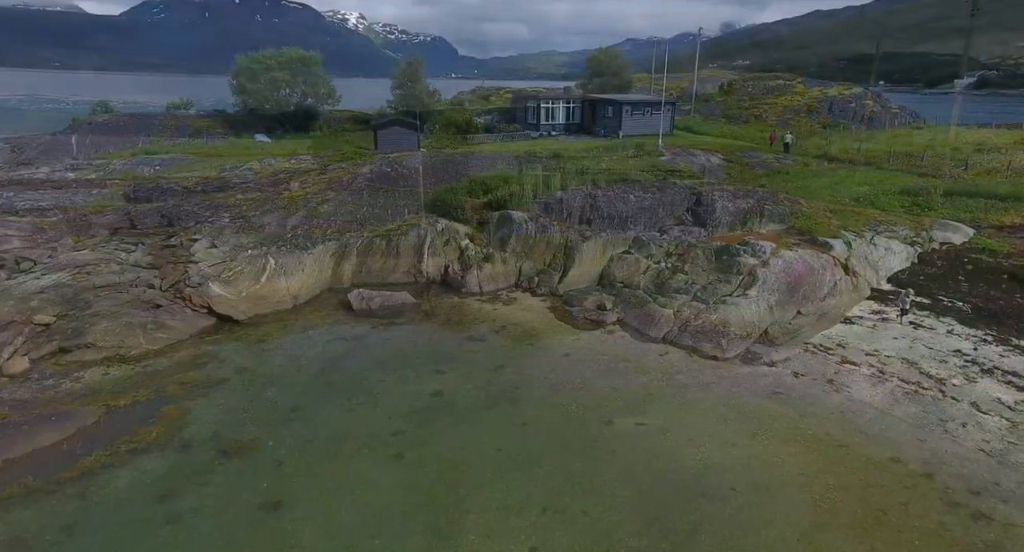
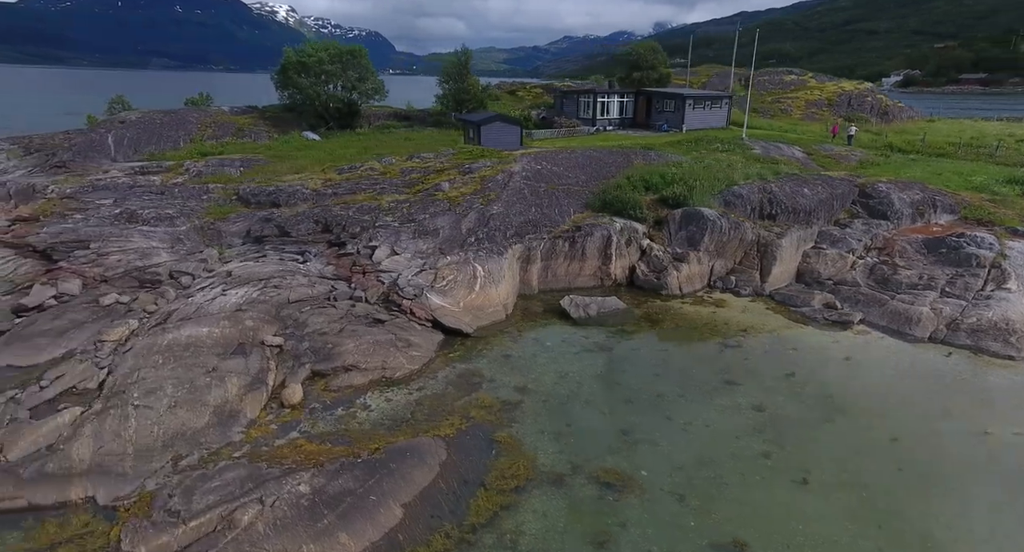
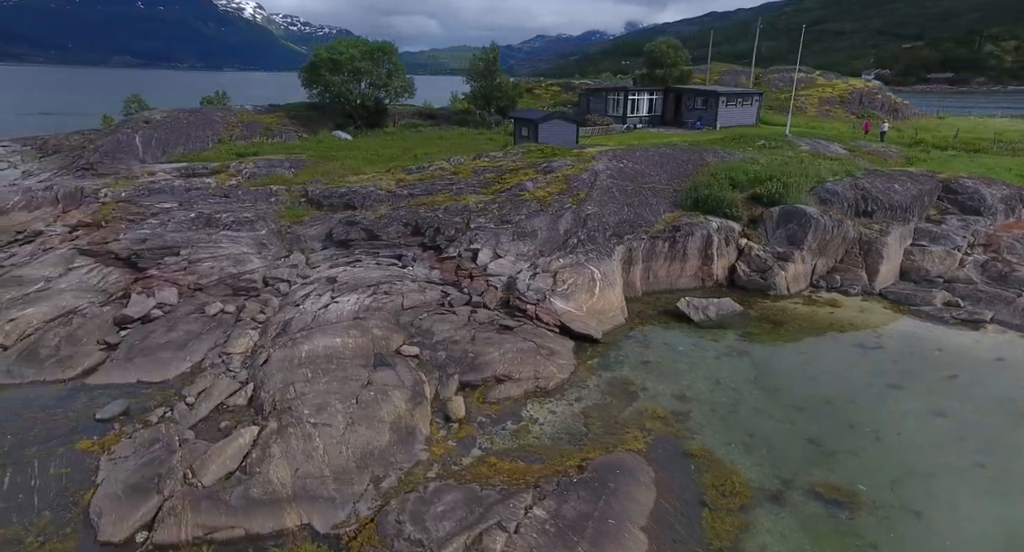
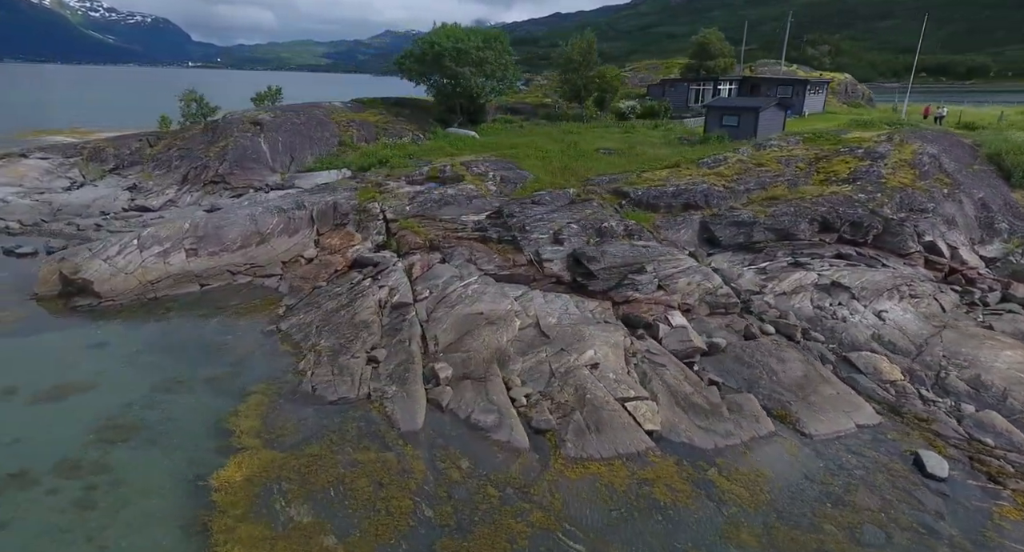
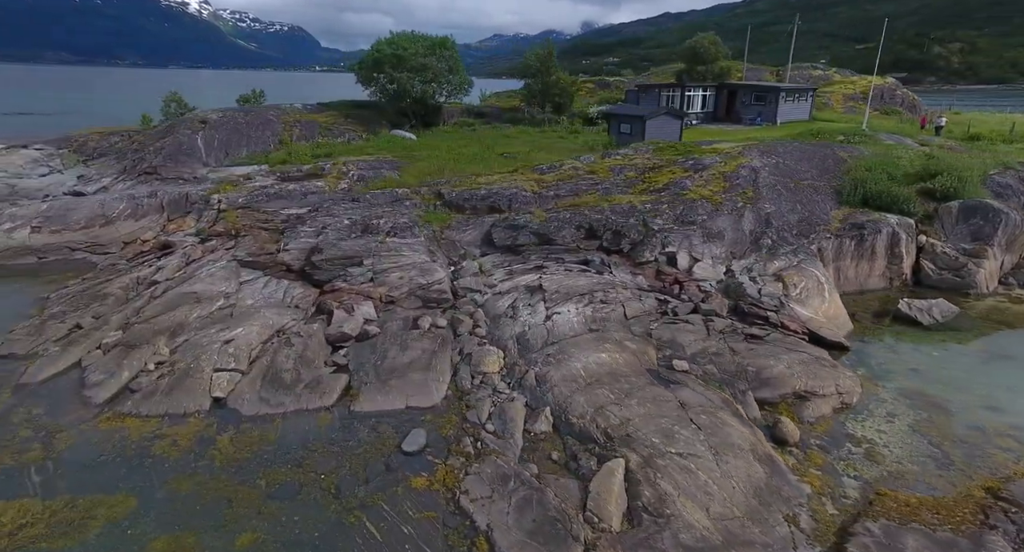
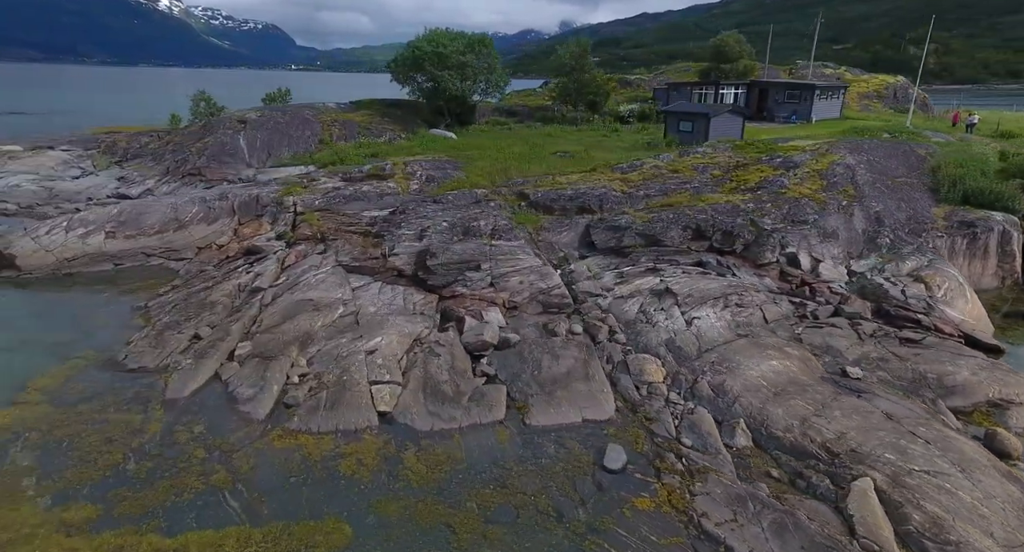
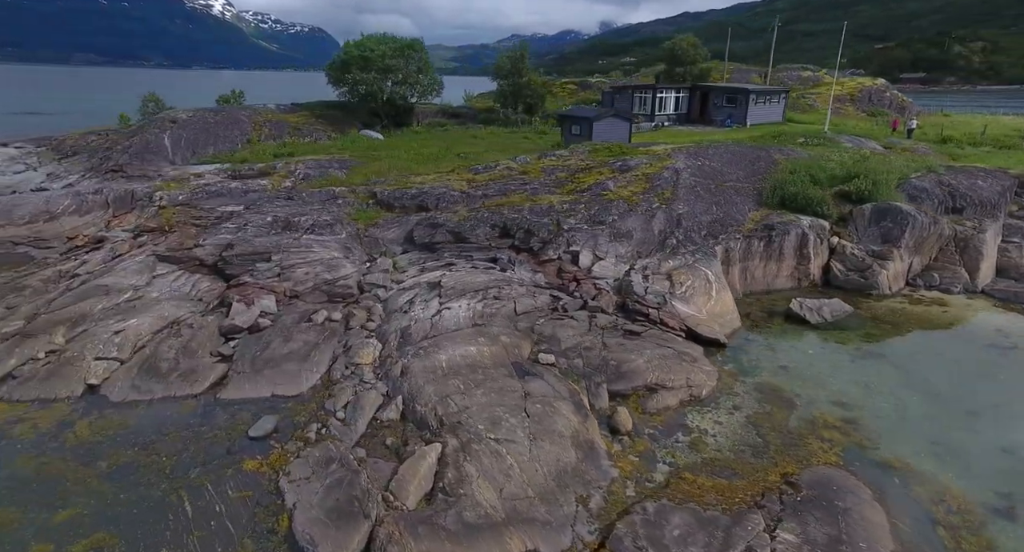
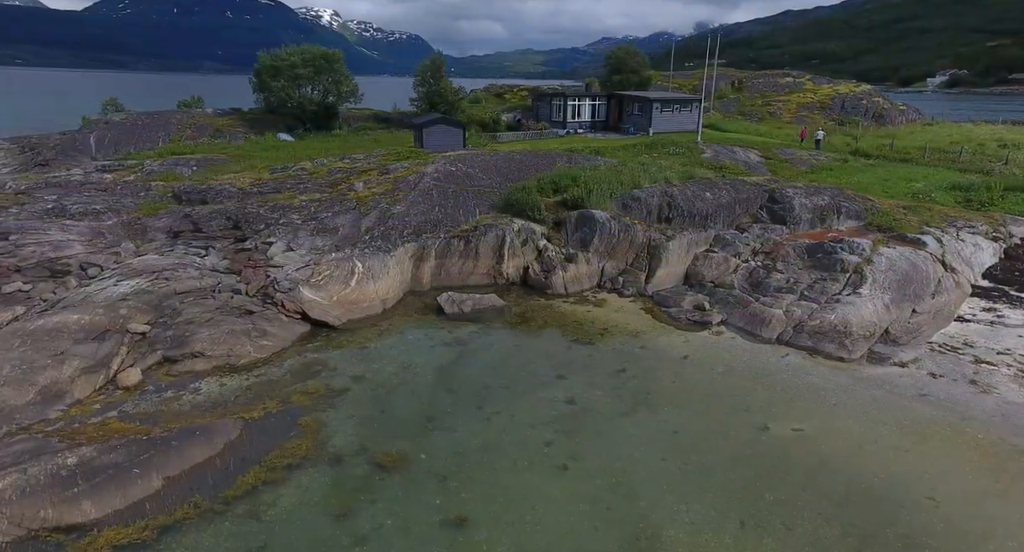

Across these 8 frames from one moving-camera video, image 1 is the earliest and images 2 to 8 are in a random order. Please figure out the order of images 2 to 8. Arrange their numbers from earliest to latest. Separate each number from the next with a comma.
8, 2, 3, 7, 5, 6, 4
